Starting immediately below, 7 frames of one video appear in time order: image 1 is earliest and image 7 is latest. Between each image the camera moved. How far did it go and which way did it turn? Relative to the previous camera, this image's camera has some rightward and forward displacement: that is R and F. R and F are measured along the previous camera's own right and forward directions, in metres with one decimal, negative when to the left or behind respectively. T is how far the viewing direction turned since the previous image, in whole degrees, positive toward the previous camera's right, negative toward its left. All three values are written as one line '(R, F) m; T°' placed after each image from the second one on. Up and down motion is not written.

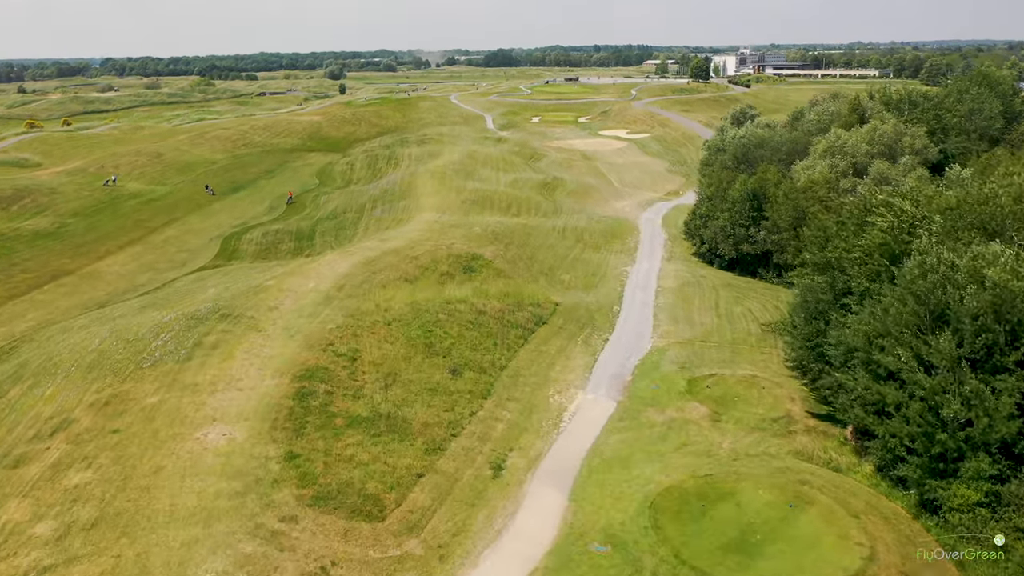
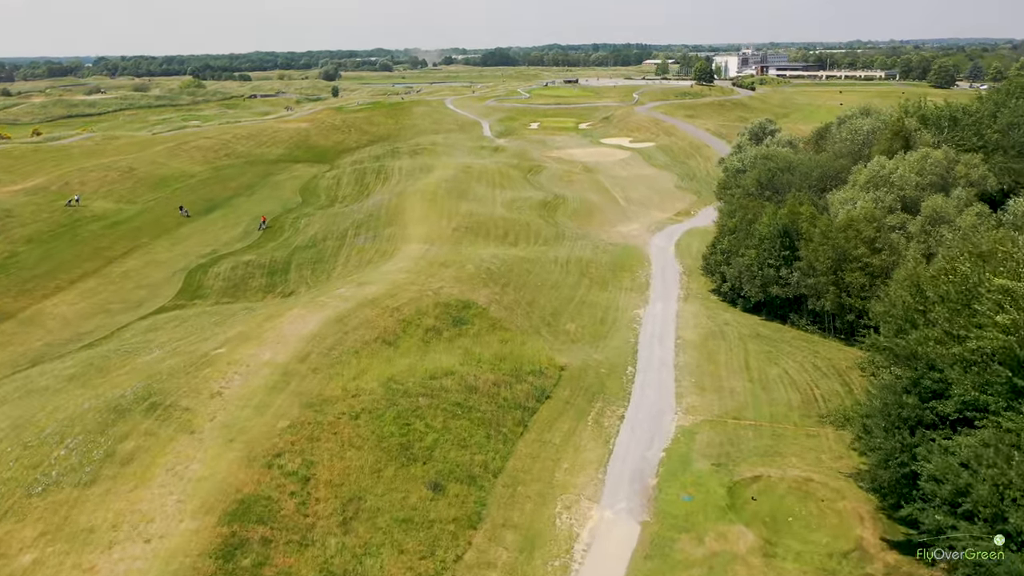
(0.0, +5.2) m; 0°
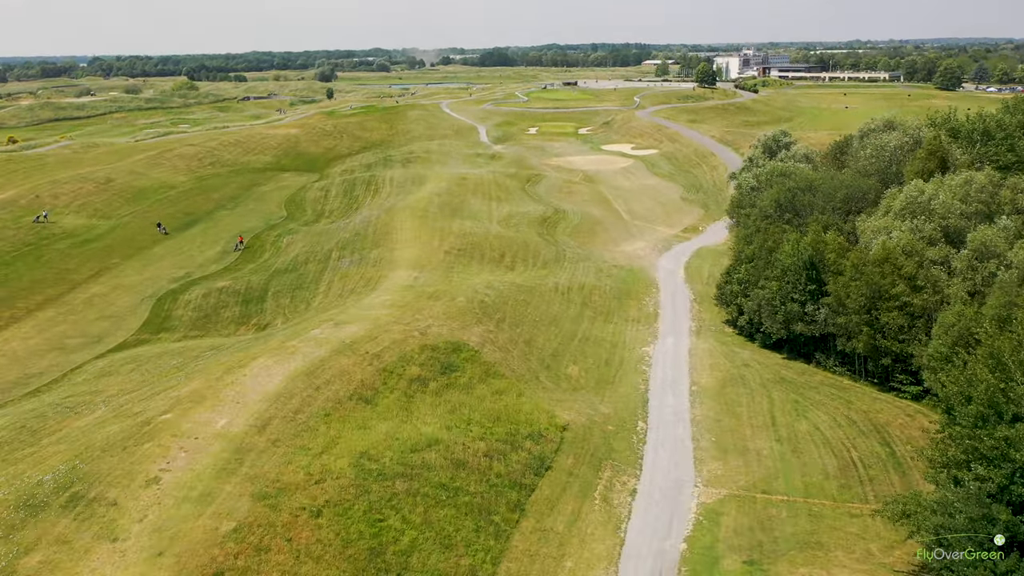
(+0.1, +3.7) m; 0°
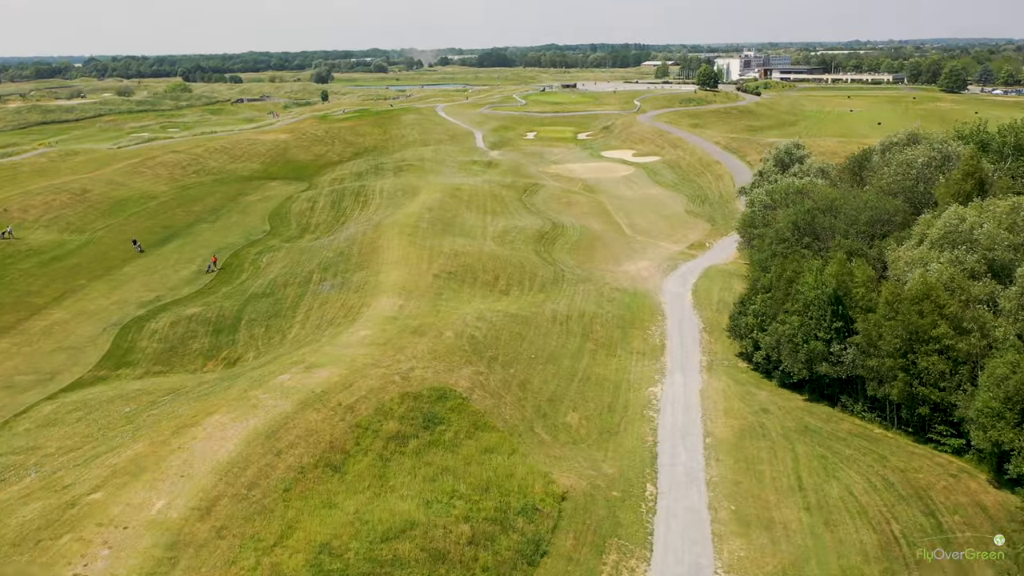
(+0.2, +3.3) m; 0°
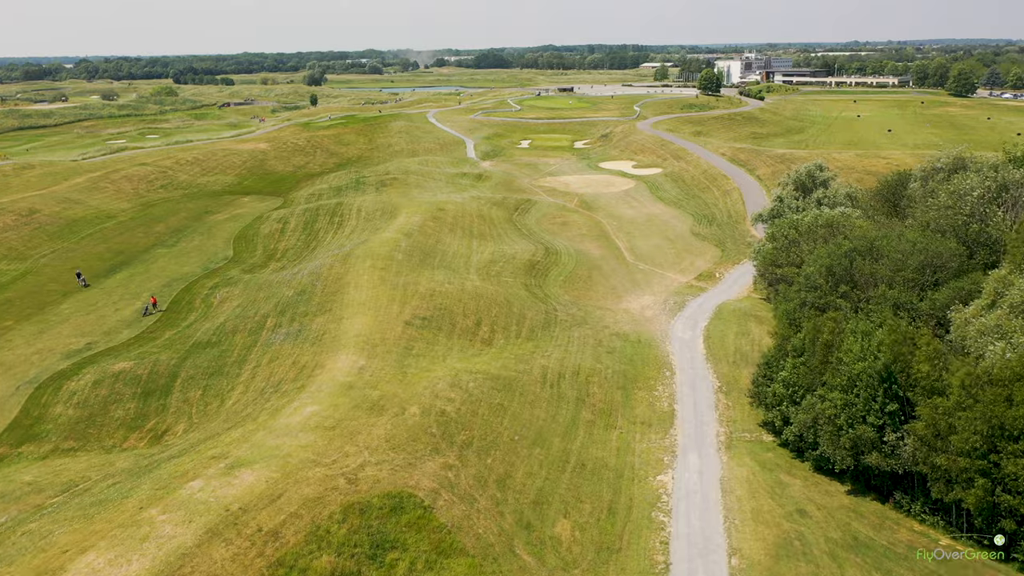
(+0.7, +5.8) m; 0°
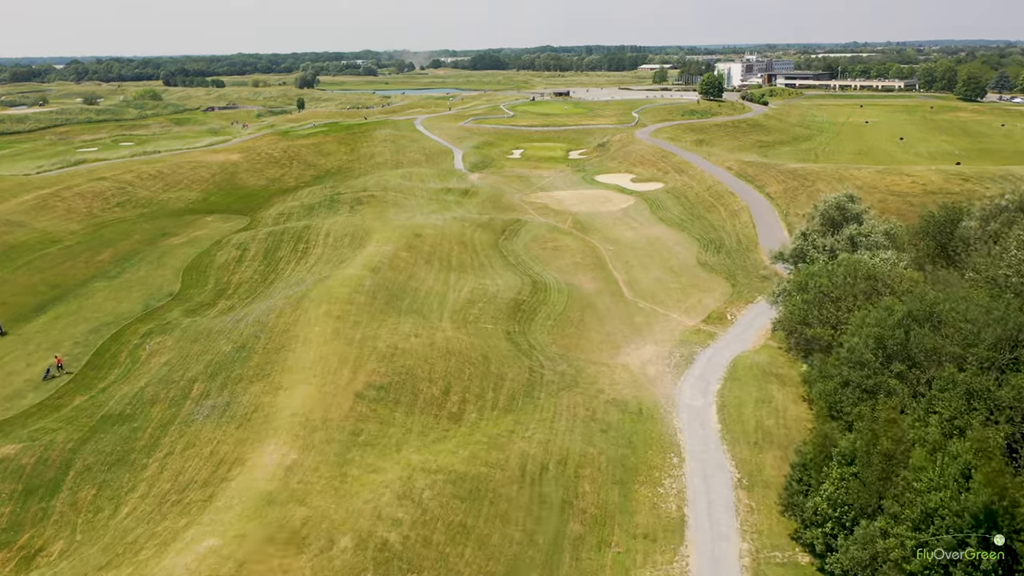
(+0.9, +6.3) m; 0°
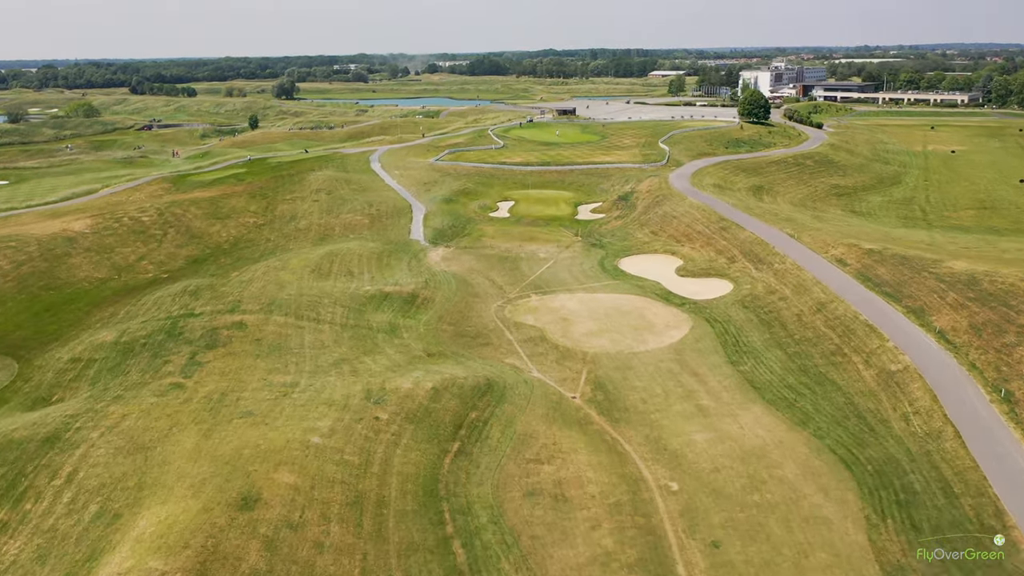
(+1.7, +30.1) m; 0°
